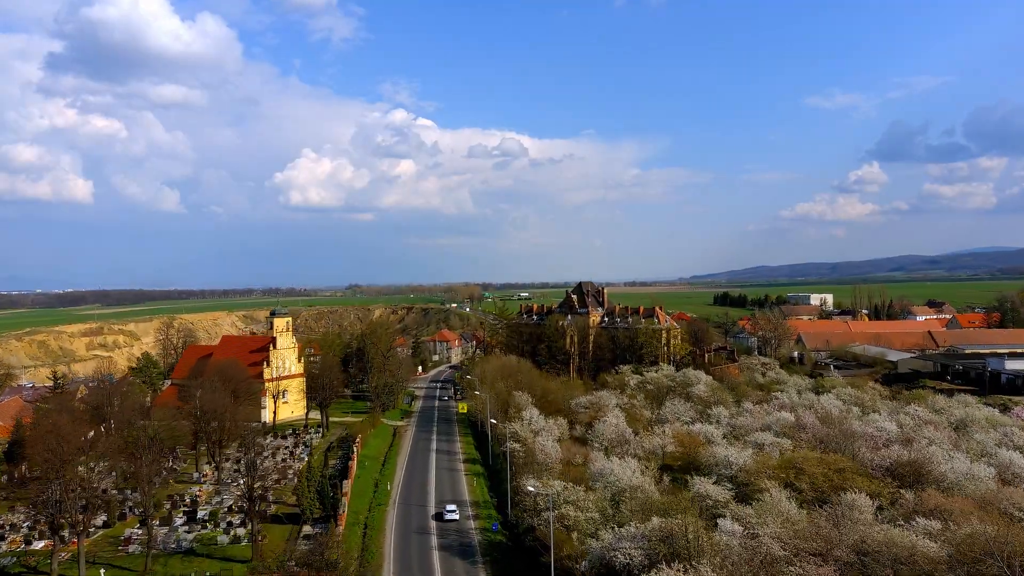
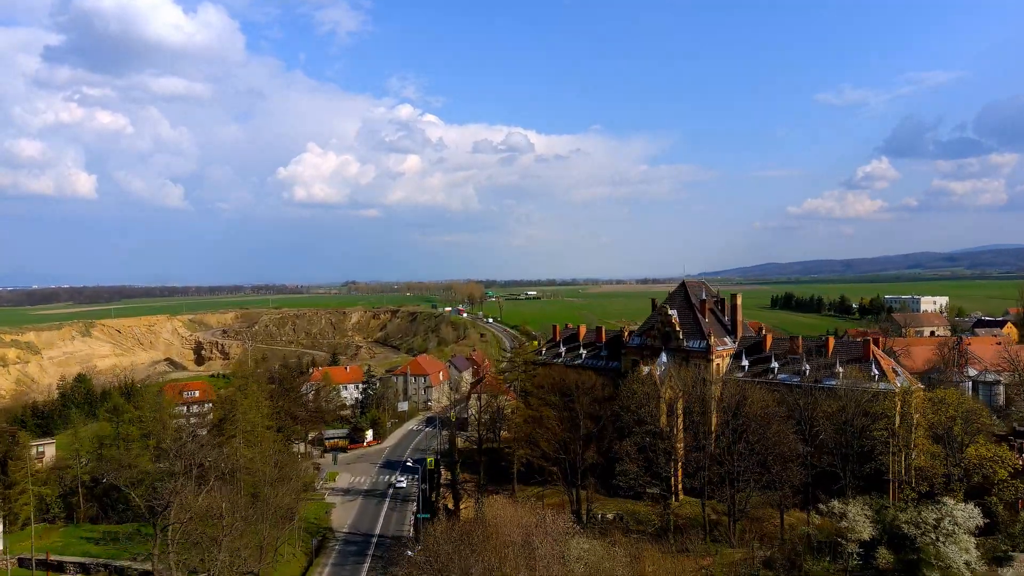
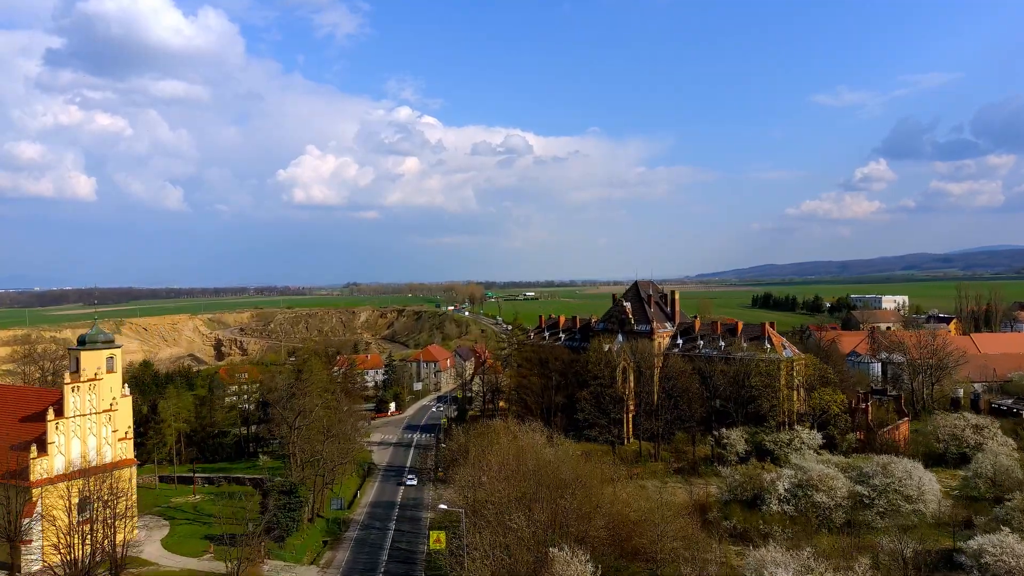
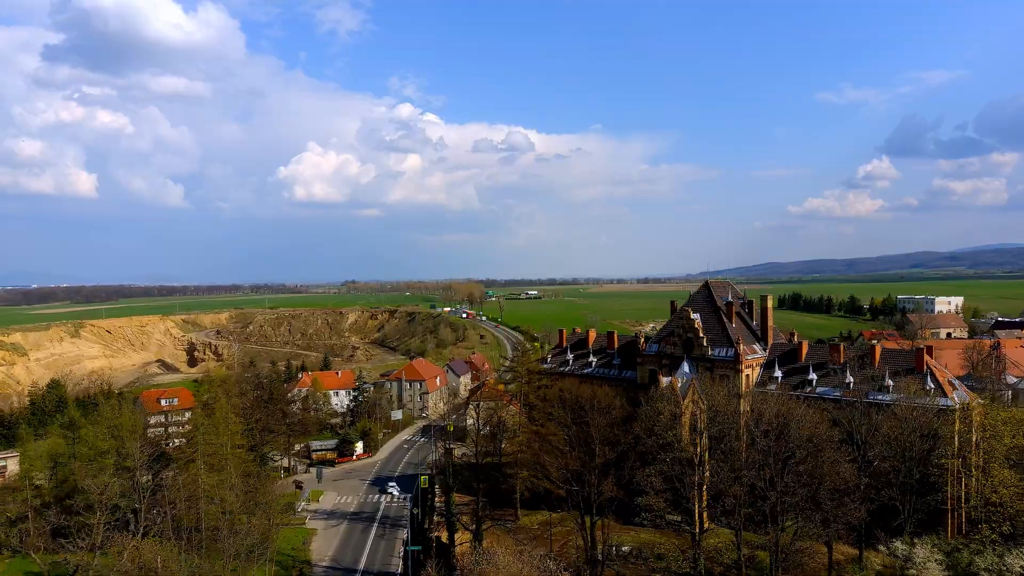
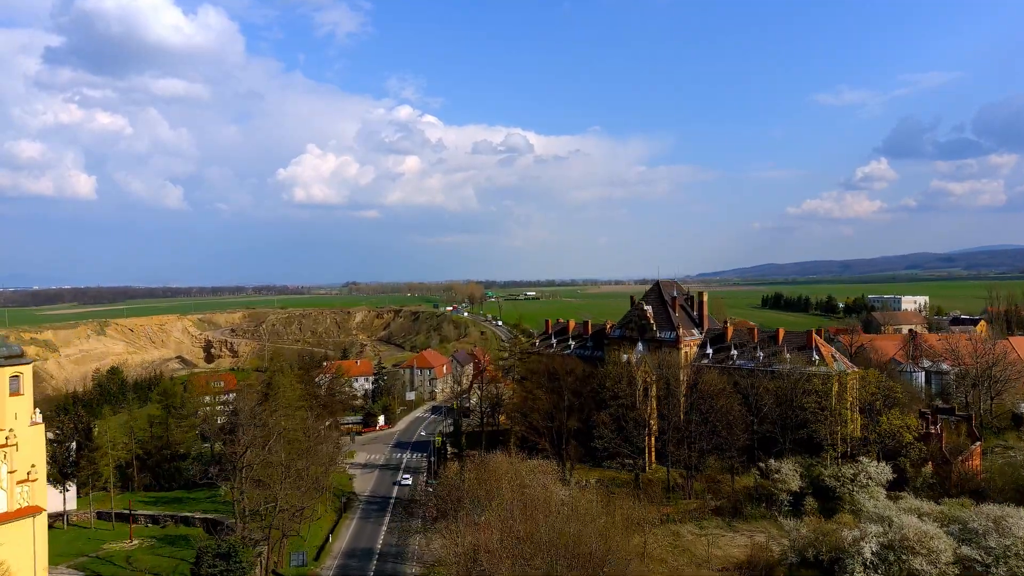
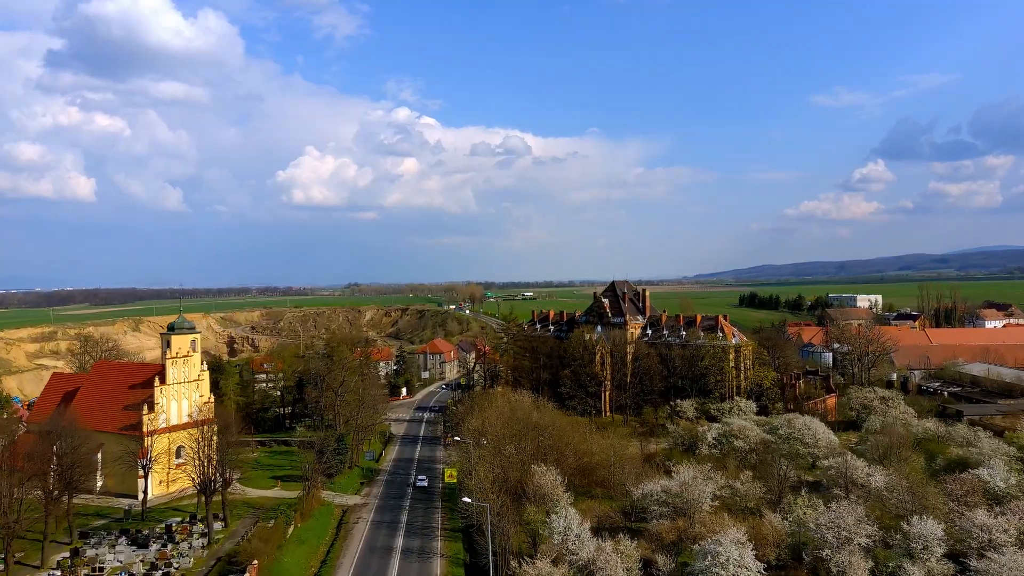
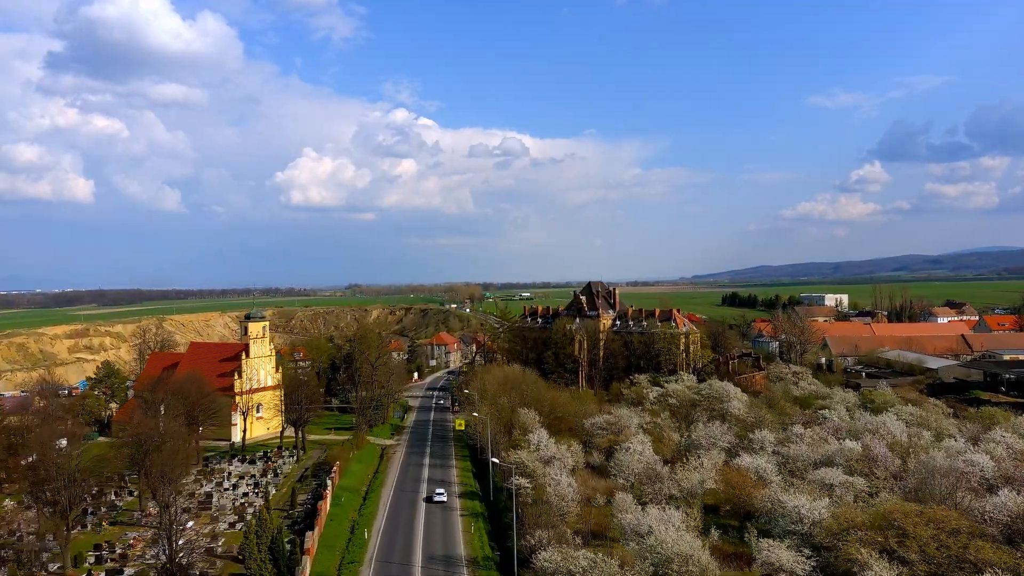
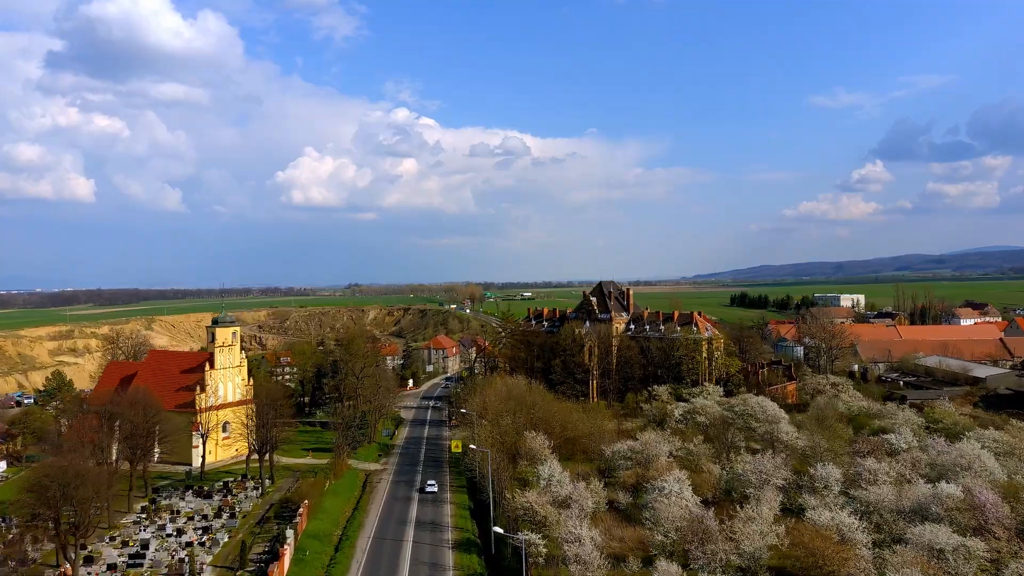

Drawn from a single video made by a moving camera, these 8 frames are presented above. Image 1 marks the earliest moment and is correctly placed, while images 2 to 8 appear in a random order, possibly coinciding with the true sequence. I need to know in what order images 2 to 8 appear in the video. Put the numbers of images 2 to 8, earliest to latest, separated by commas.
7, 8, 6, 3, 5, 2, 4
